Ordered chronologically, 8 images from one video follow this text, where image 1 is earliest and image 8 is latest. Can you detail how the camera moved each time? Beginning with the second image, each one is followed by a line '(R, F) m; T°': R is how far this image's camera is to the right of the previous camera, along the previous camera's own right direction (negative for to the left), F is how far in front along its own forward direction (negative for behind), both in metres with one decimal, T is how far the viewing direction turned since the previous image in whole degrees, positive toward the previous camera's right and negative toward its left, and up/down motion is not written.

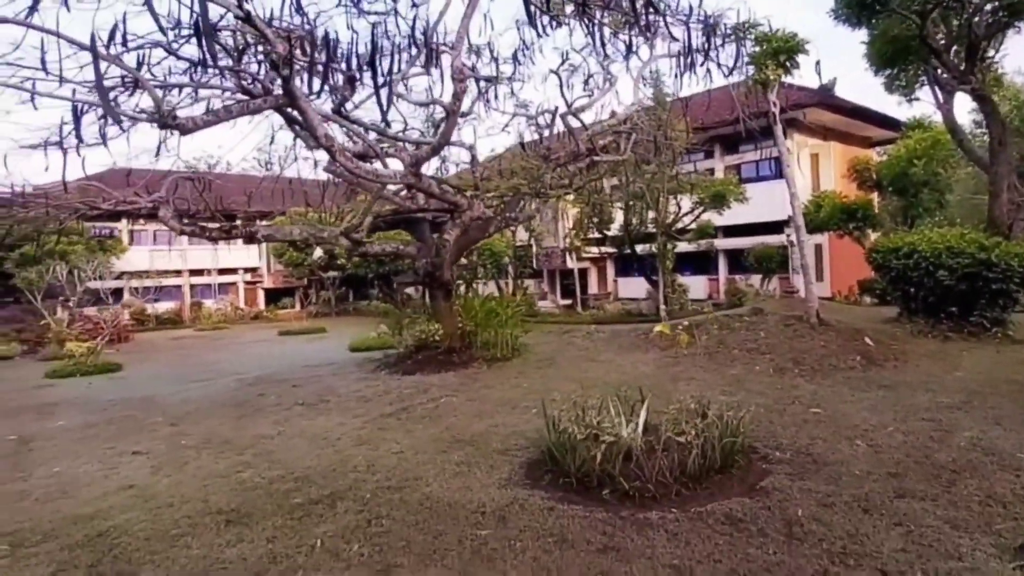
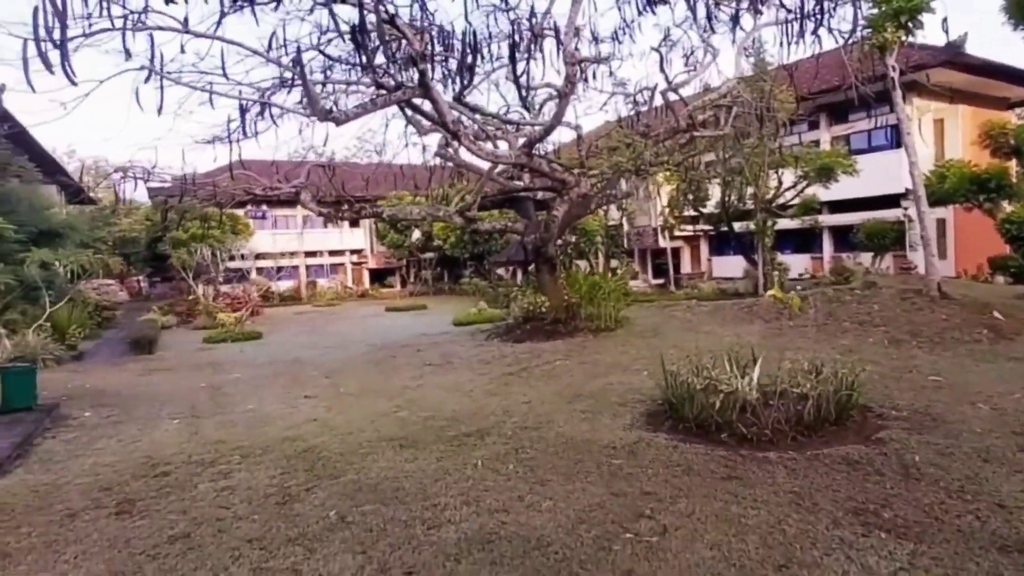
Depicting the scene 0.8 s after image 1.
(-0.2, -0.6) m; -8°
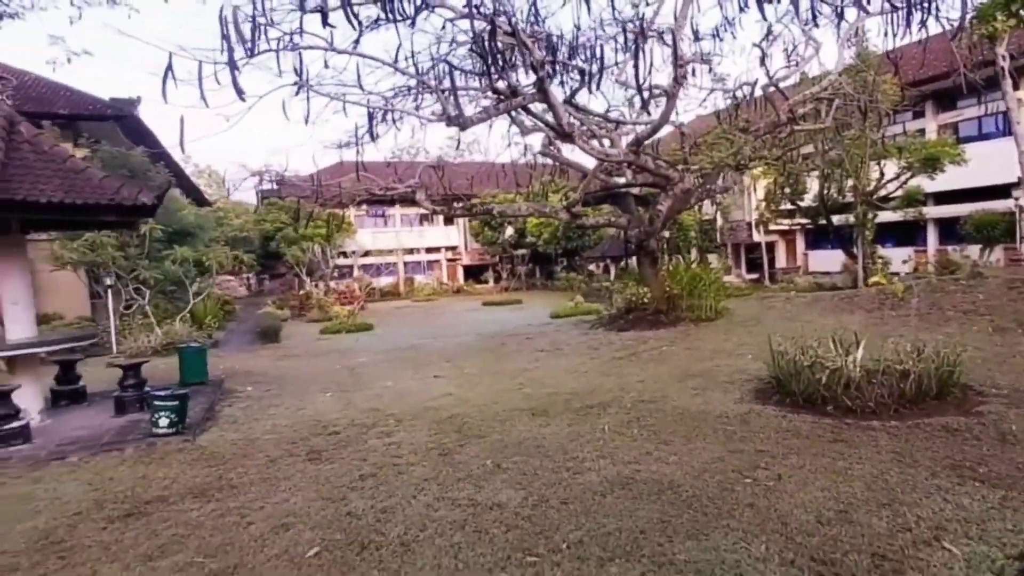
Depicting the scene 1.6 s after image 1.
(-0.3, -0.7) m; -7°
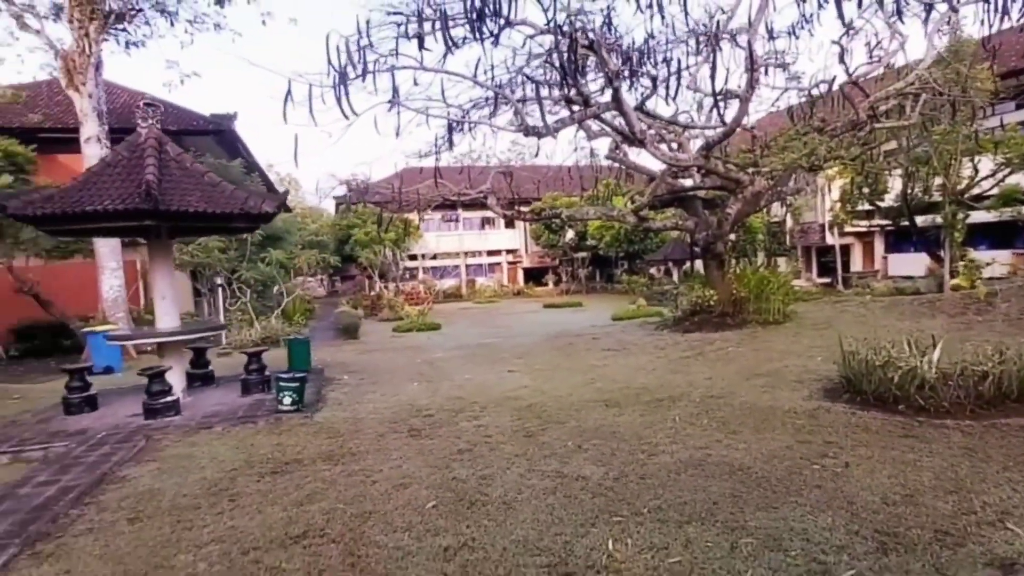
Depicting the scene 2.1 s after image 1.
(-0.1, -0.5) m; -5°
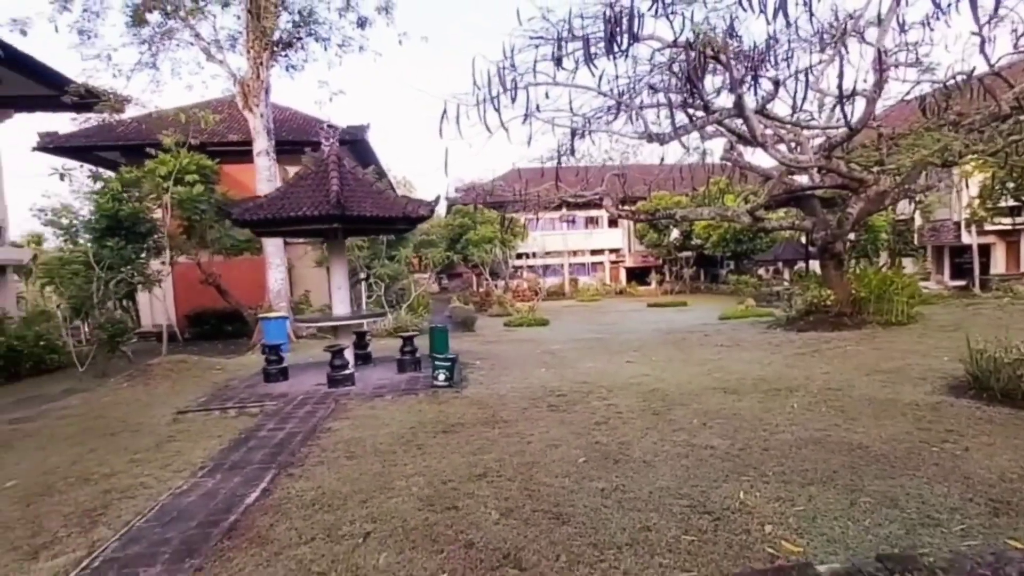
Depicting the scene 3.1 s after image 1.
(-0.3, -0.7) m; -9°
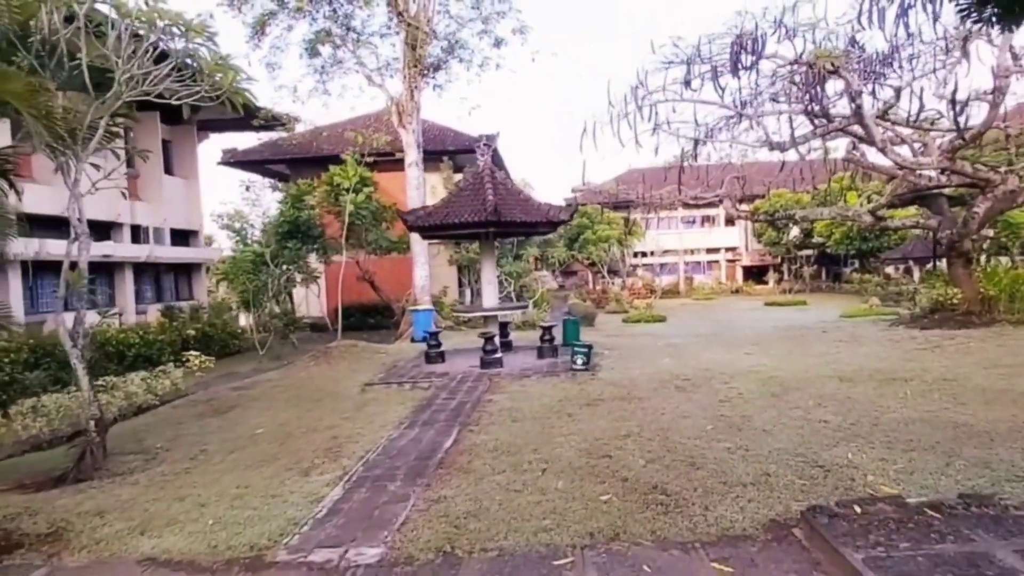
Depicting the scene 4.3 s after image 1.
(-0.2, -1.1) m; -9°
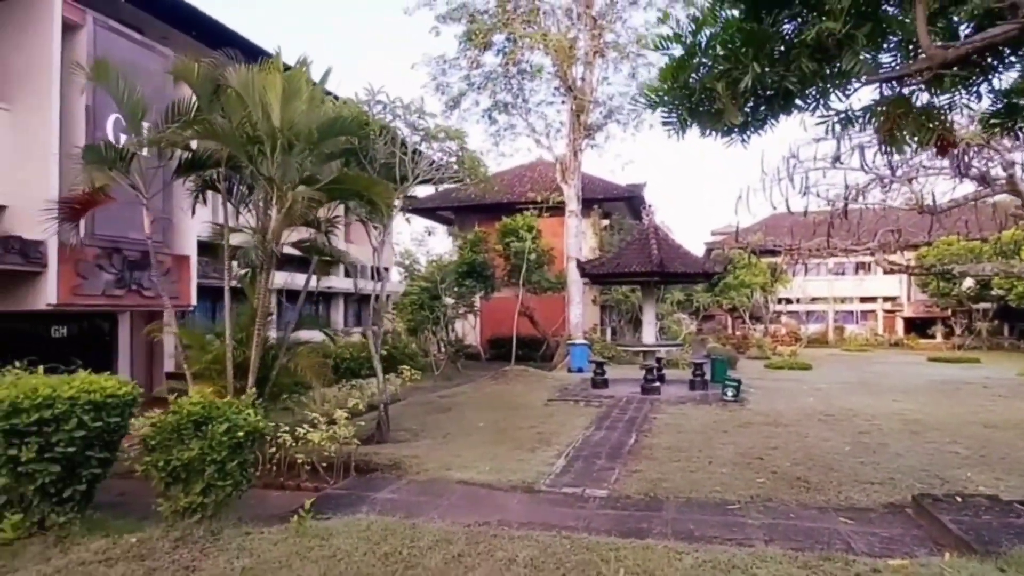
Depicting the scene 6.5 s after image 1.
(-0.4, -2.0) m; -11°
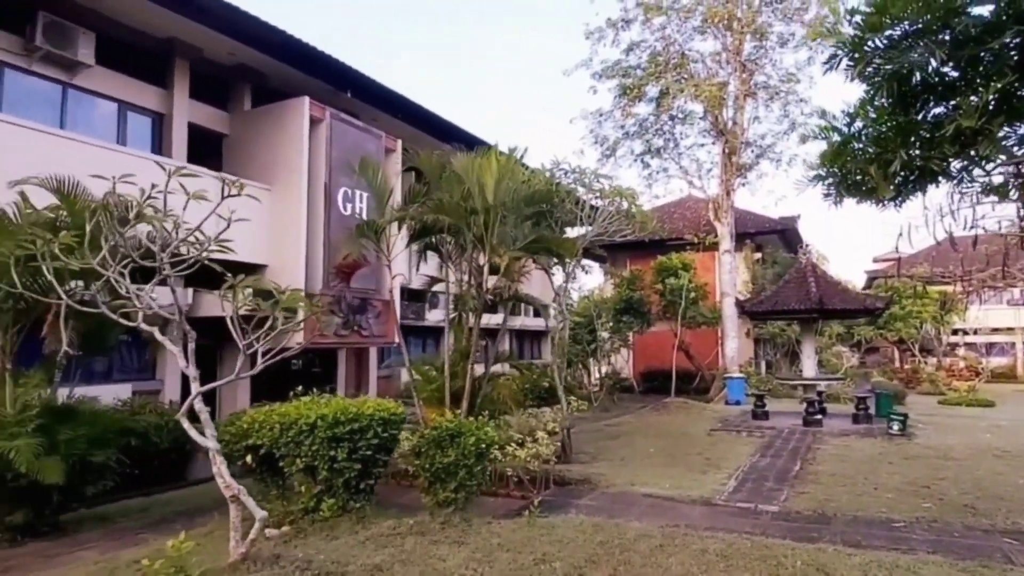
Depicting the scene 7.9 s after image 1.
(-0.3, -1.2) m; -12°
